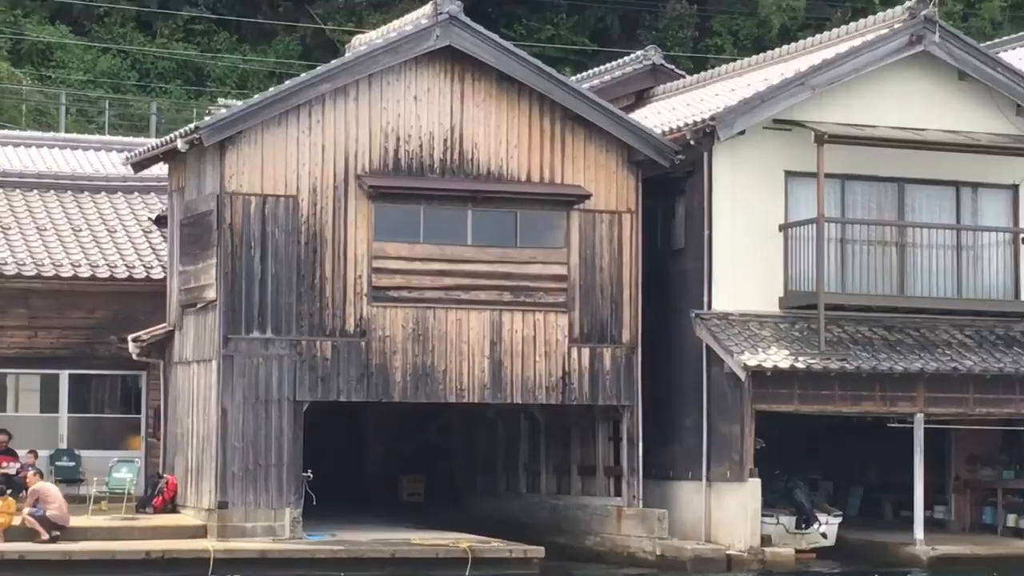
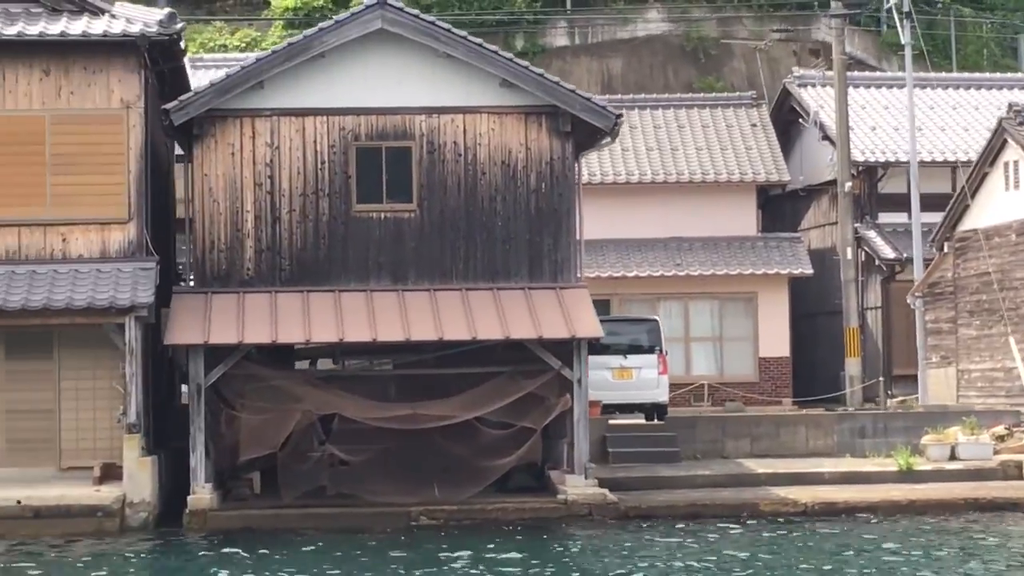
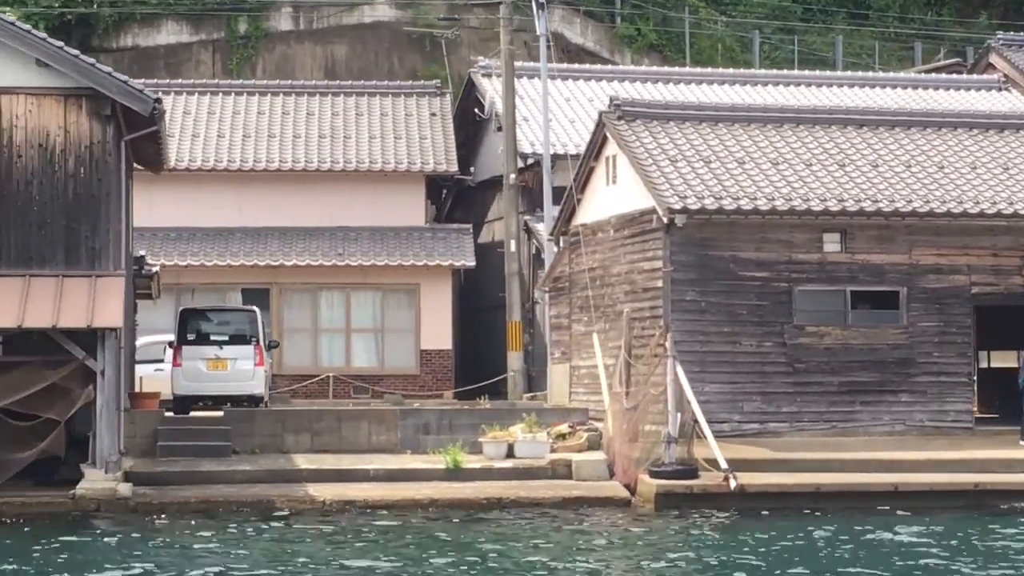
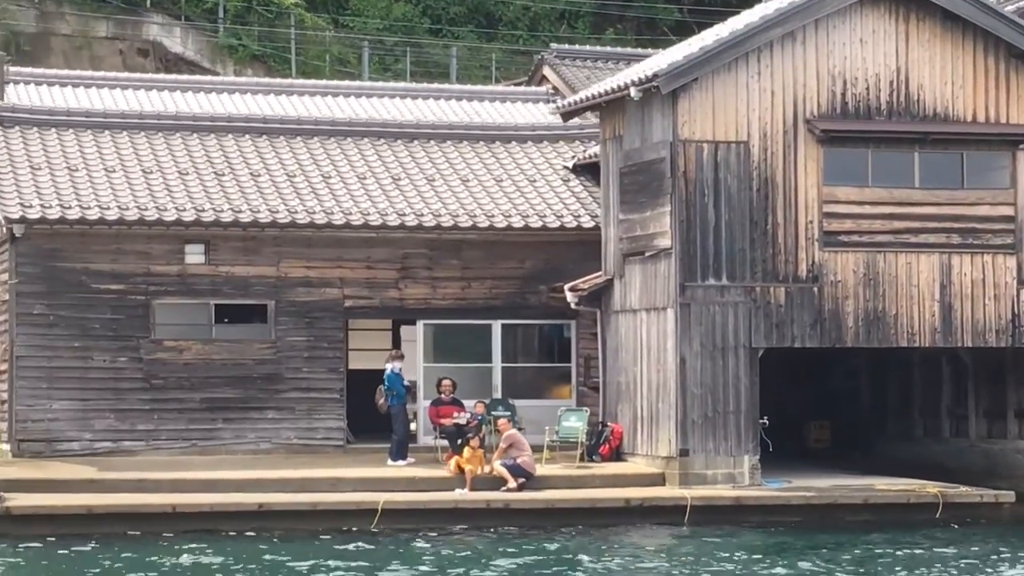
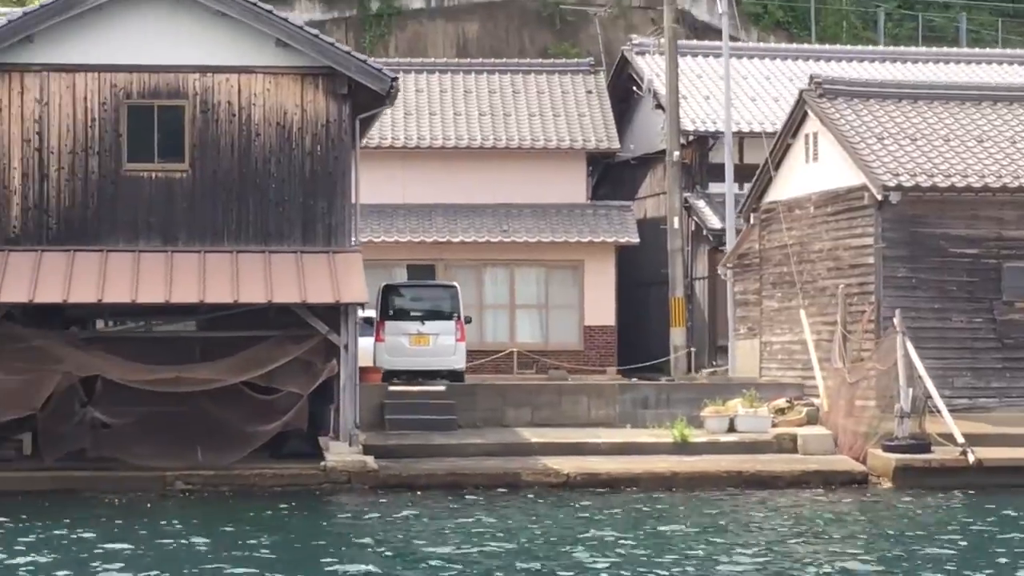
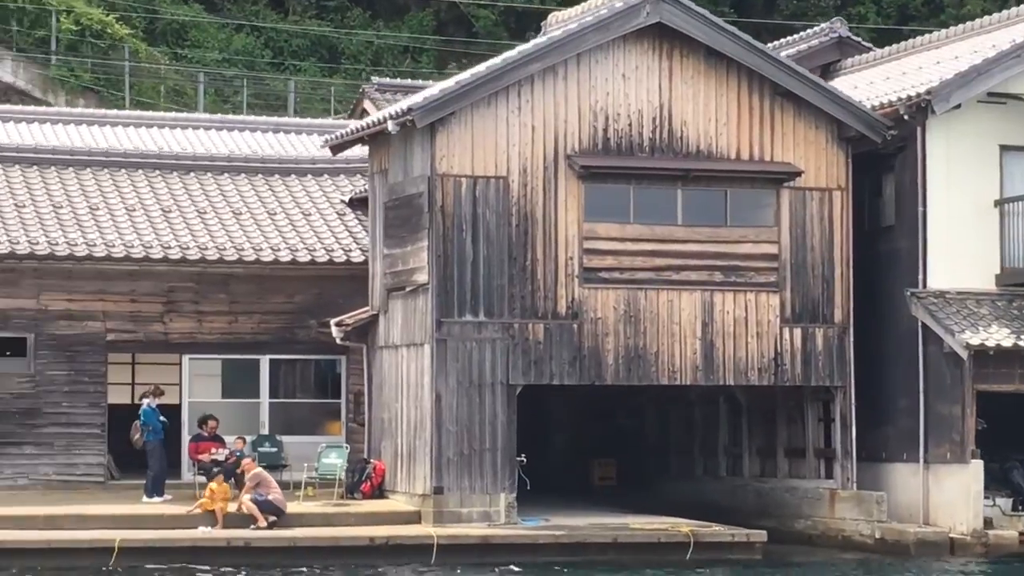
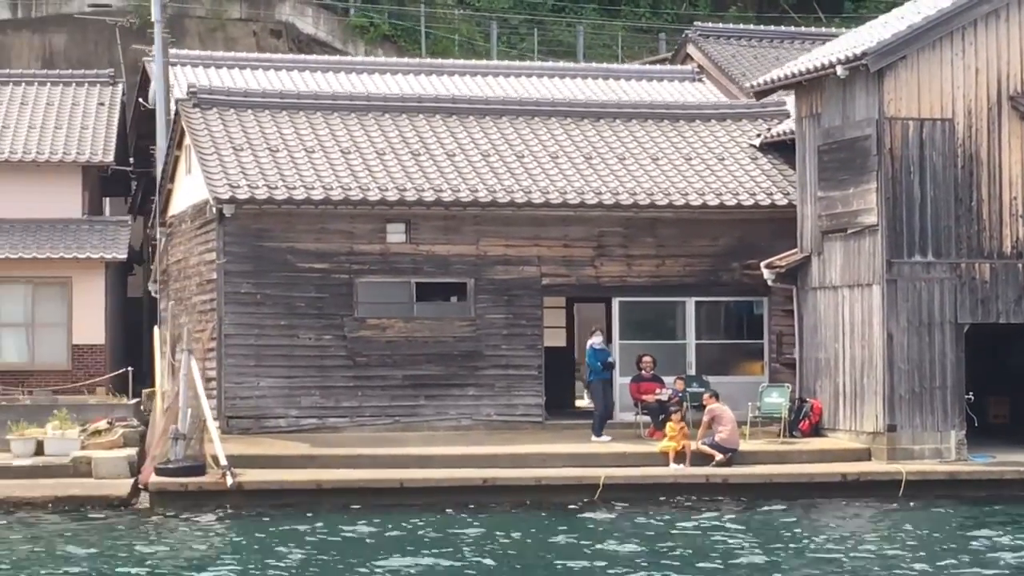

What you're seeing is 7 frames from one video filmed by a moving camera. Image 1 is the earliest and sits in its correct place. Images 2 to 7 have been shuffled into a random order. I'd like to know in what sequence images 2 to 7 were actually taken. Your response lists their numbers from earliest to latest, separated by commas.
6, 4, 7, 3, 5, 2
